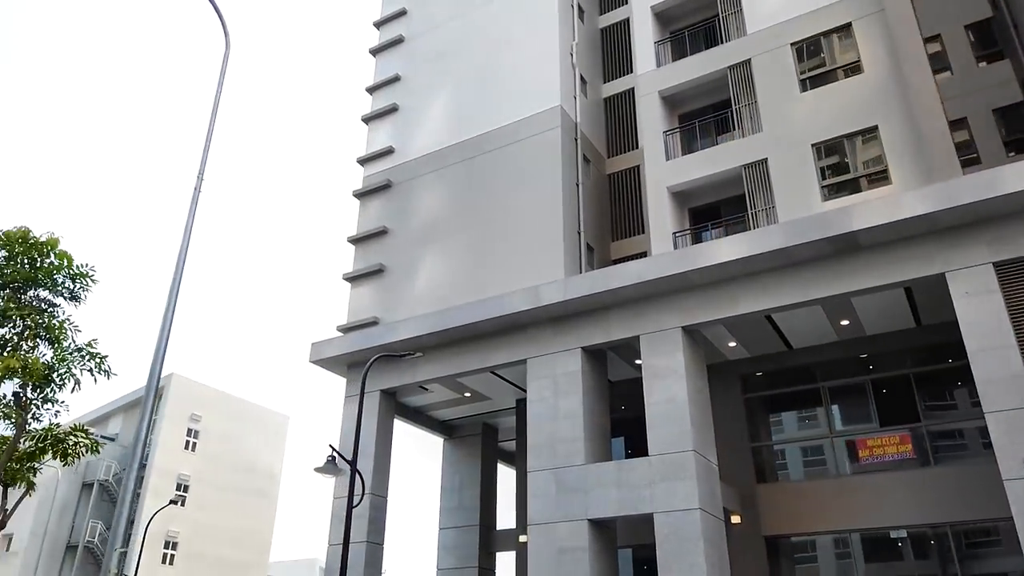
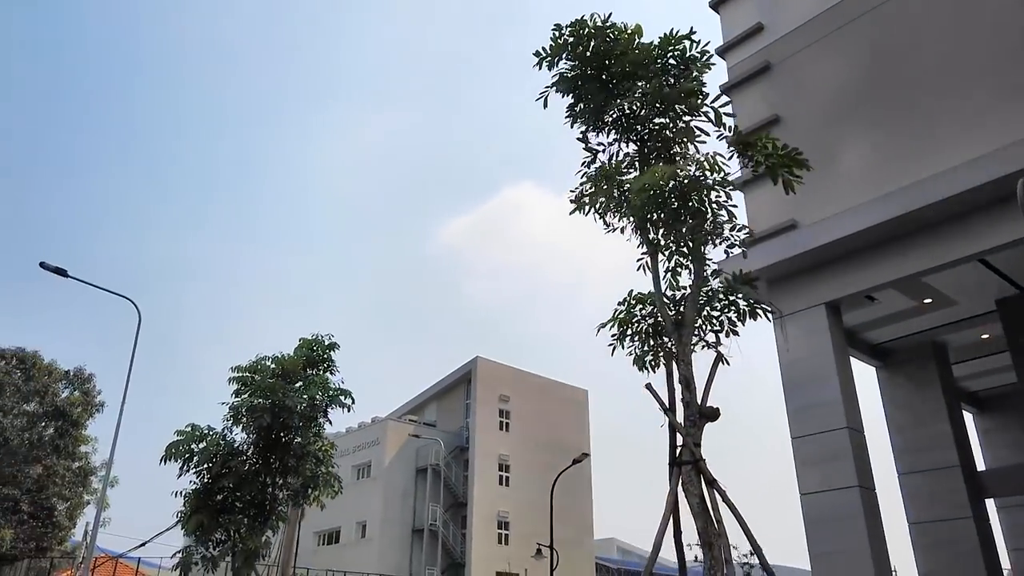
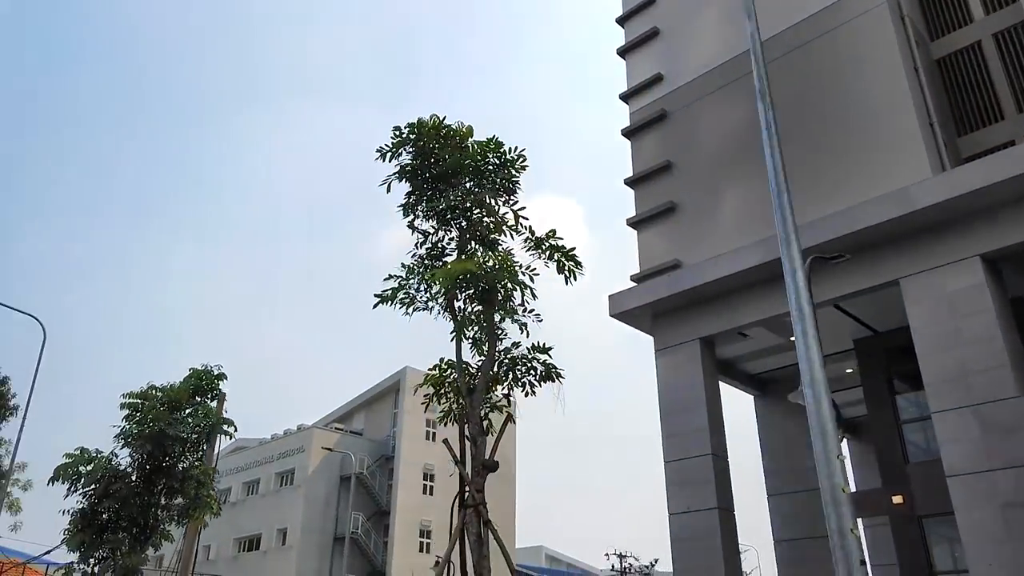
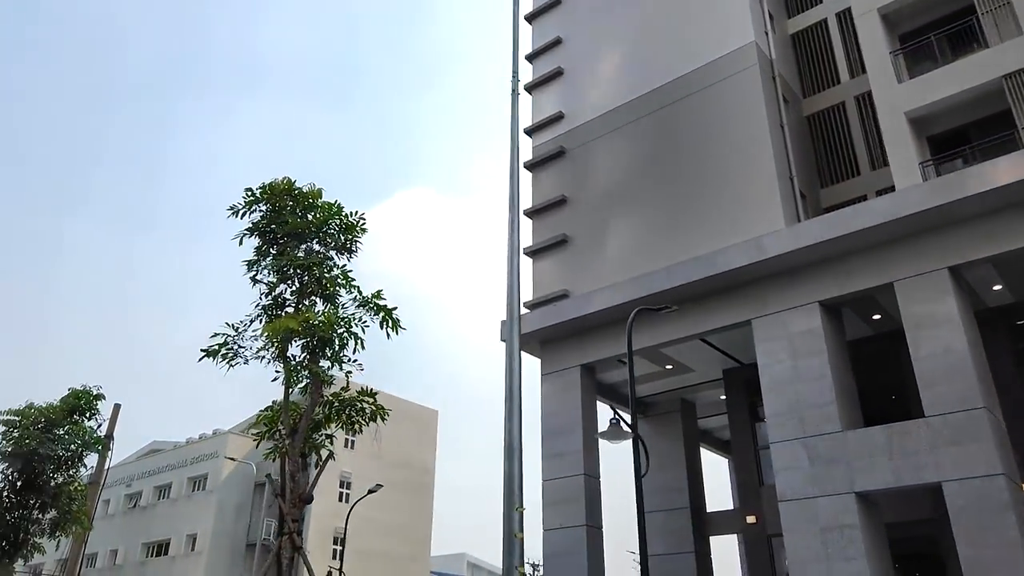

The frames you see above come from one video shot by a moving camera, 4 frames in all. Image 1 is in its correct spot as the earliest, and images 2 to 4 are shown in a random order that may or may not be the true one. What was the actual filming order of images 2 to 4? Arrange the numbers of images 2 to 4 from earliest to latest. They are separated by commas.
4, 3, 2
